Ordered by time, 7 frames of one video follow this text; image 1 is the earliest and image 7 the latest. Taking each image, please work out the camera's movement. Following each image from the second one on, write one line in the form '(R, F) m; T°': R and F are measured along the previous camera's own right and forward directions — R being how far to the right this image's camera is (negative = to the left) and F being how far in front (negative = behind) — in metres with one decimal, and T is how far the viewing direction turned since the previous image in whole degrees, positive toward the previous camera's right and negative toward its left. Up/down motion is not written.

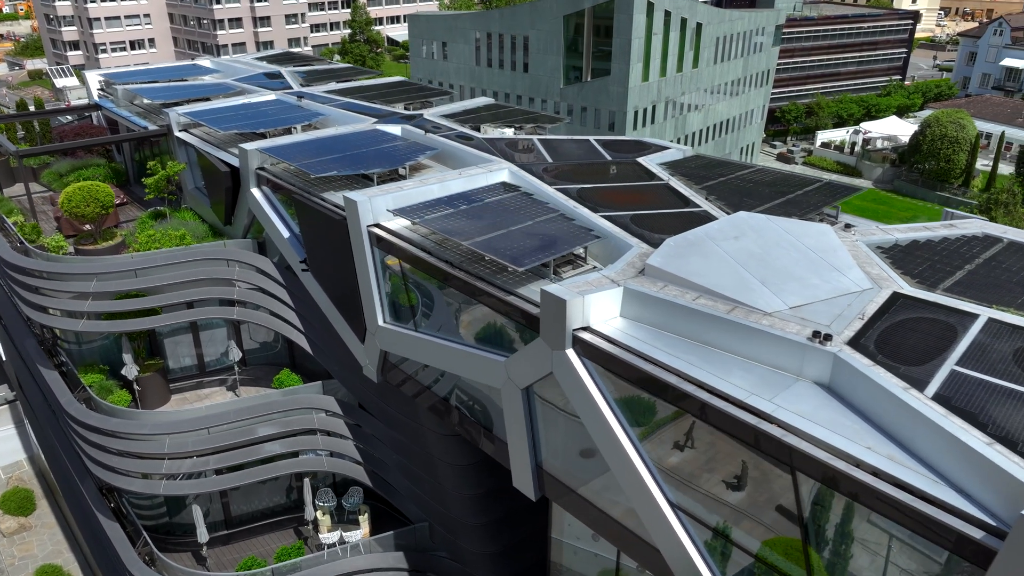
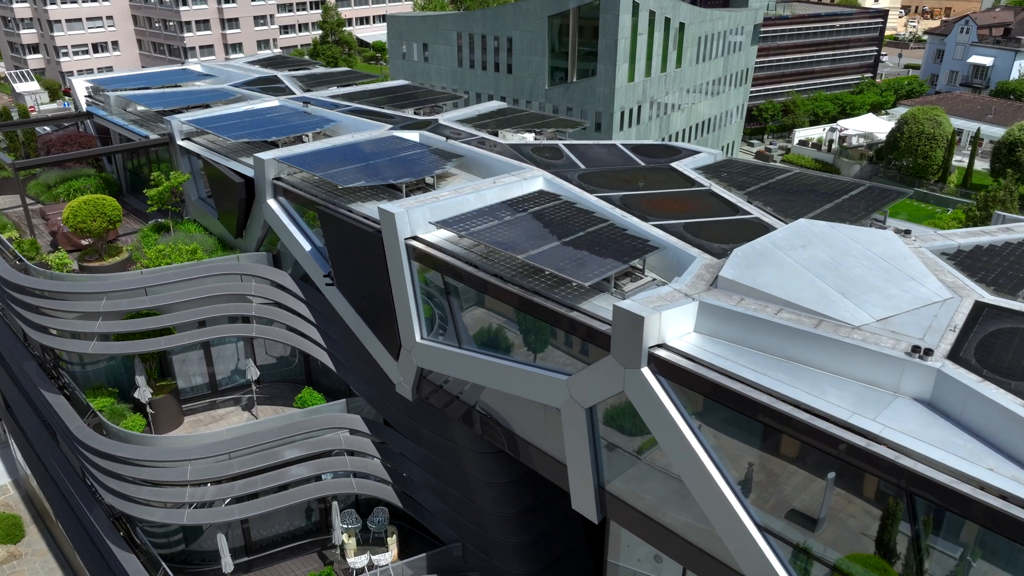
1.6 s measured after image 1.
(-1.8, +0.7) m; +2°
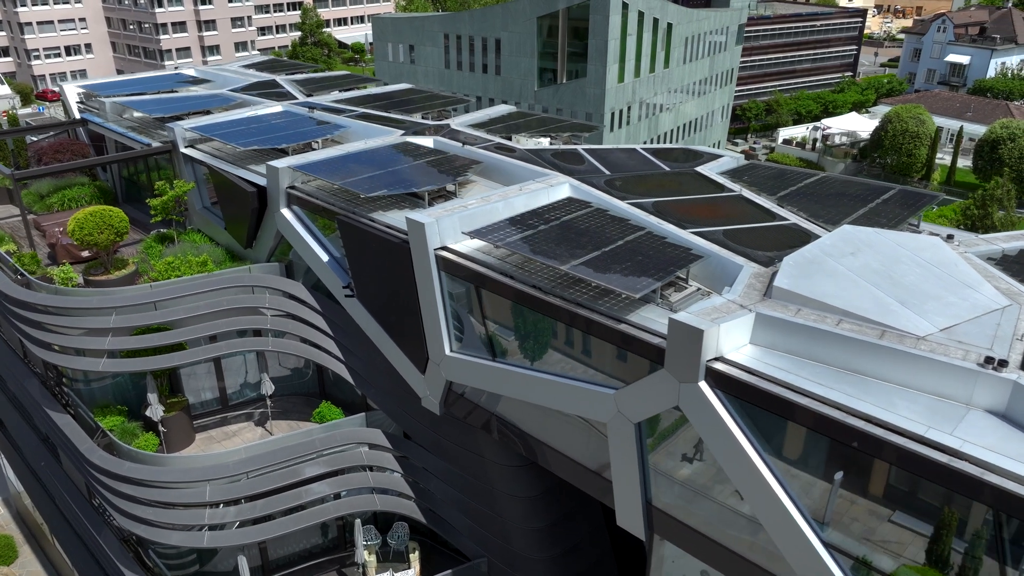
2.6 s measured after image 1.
(-1.3, +0.5) m; +2°
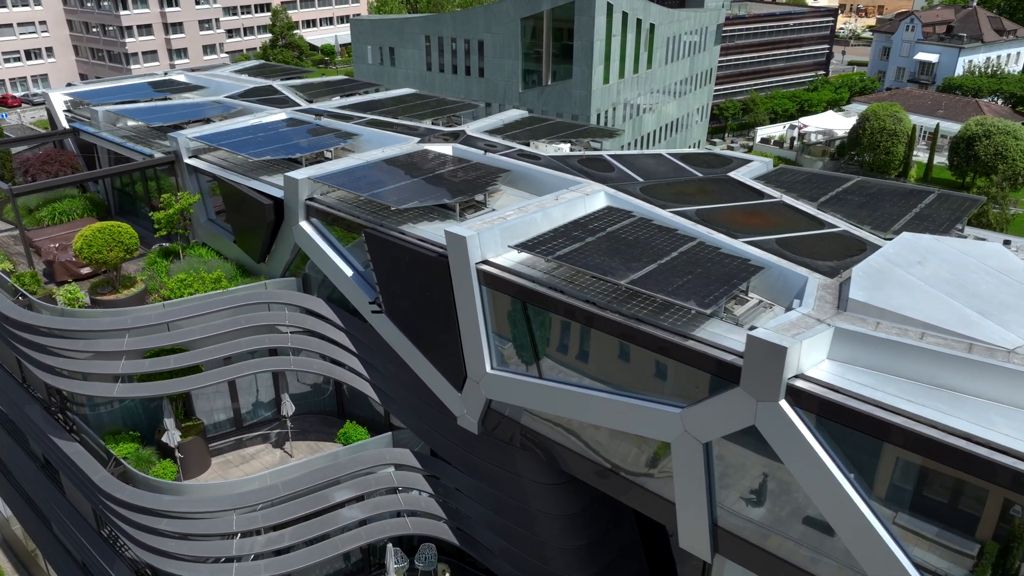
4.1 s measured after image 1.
(-1.7, +0.7) m; +2°
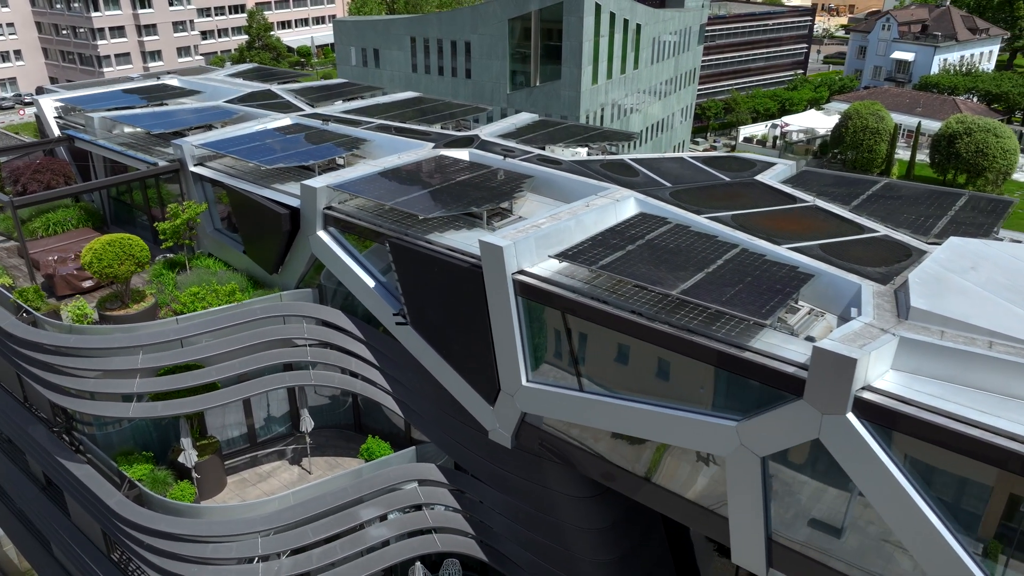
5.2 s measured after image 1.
(-1.3, +0.5) m; +2°
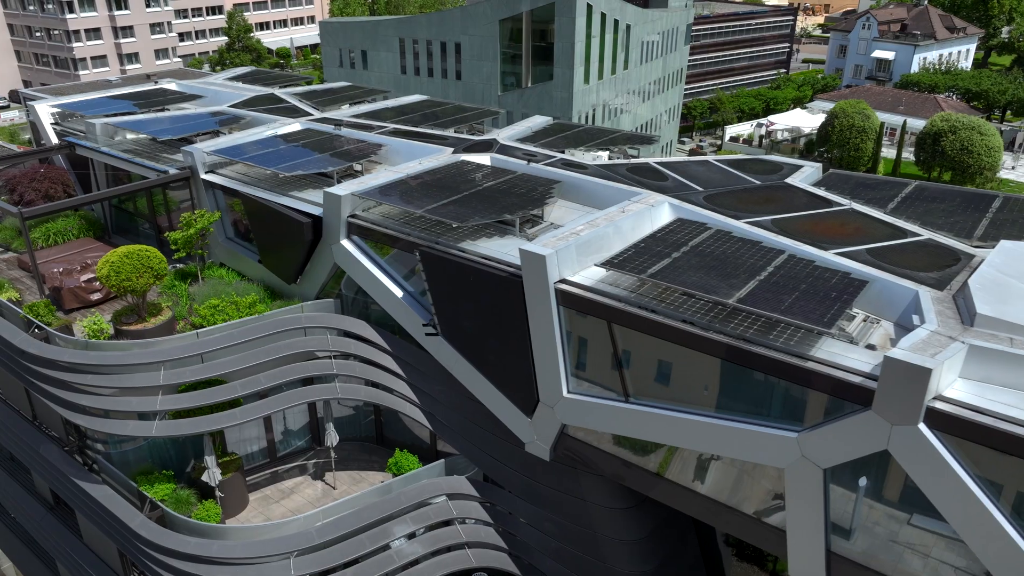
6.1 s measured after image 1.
(-1.4, +0.4) m; +2°
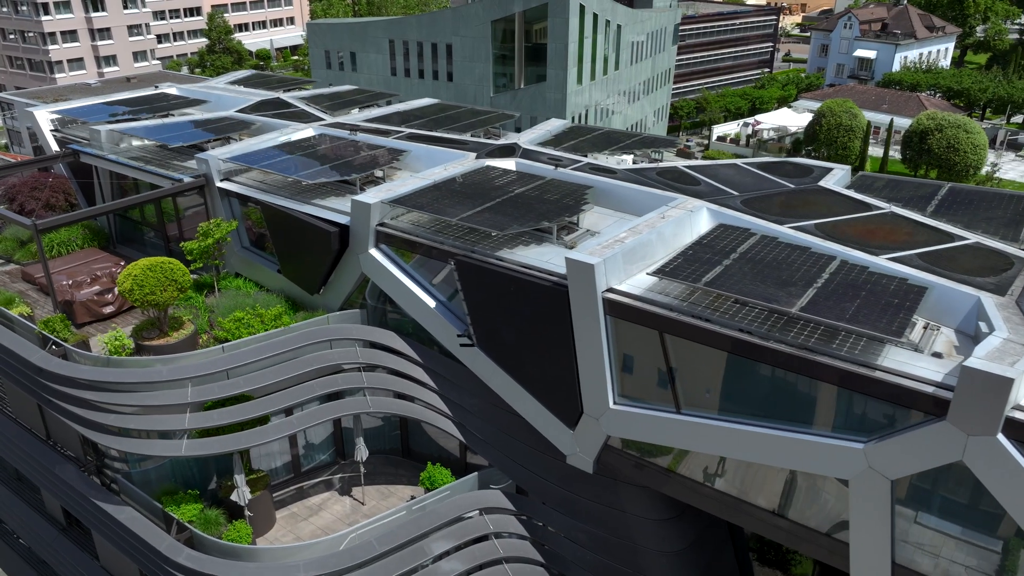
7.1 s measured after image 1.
(-1.4, +0.4) m; +1°
